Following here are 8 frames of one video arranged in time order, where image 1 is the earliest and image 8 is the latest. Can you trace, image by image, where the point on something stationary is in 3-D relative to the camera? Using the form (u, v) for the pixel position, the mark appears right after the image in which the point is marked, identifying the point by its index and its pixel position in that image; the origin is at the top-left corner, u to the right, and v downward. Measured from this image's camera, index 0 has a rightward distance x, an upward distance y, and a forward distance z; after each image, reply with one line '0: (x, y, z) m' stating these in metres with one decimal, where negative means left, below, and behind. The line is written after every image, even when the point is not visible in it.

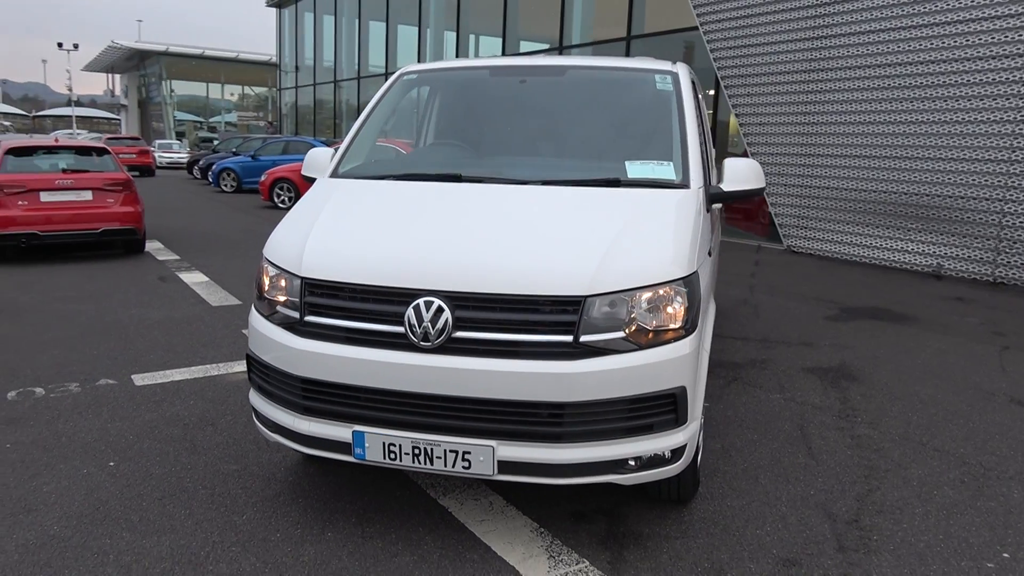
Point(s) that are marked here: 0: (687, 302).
0: (+0.7, -0.1, +3.0) m
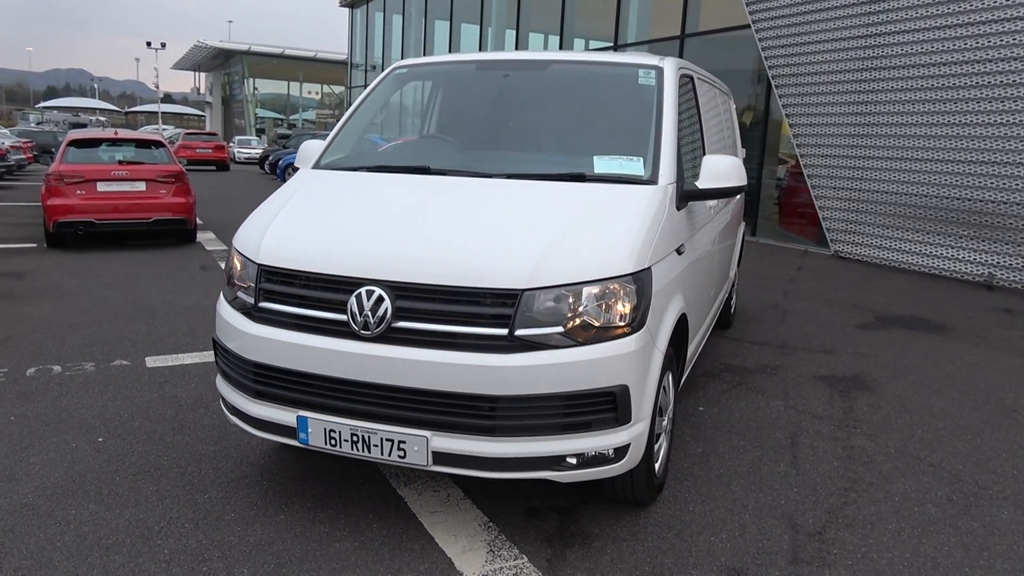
0: (+0.5, 0.0, +2.9) m
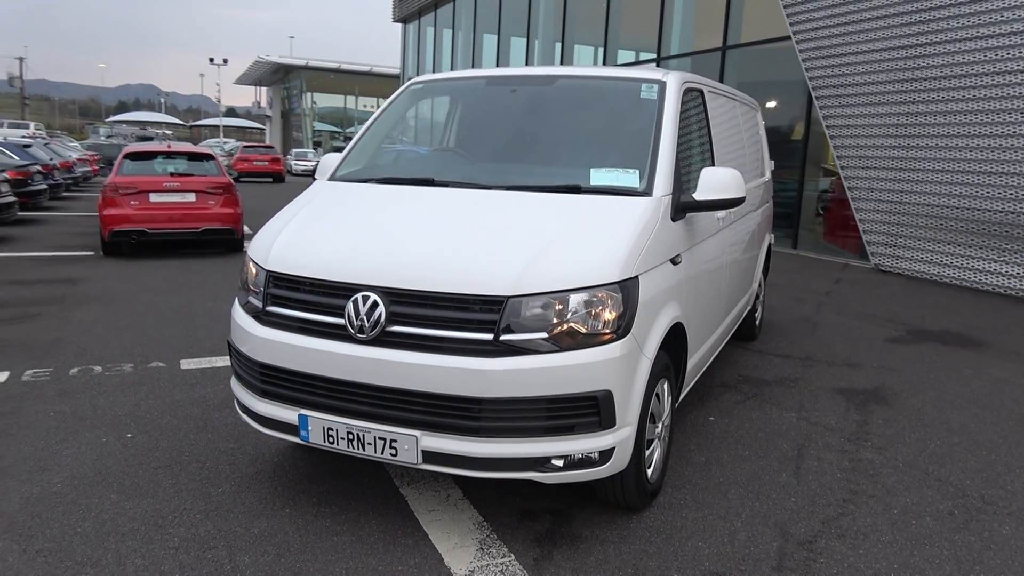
0: (+0.4, -0.1, +3.0) m
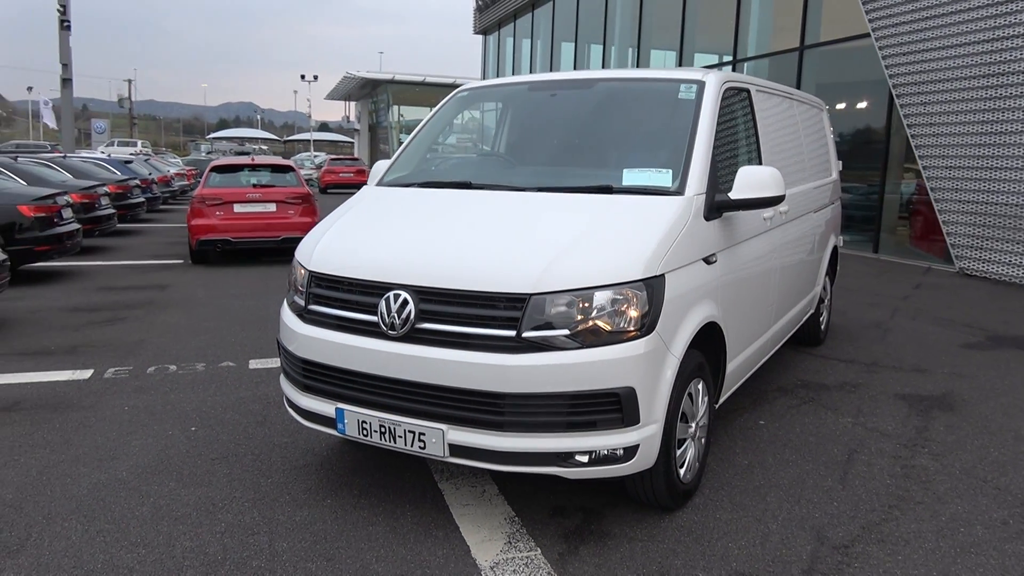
0: (+0.5, -0.1, +3.0) m
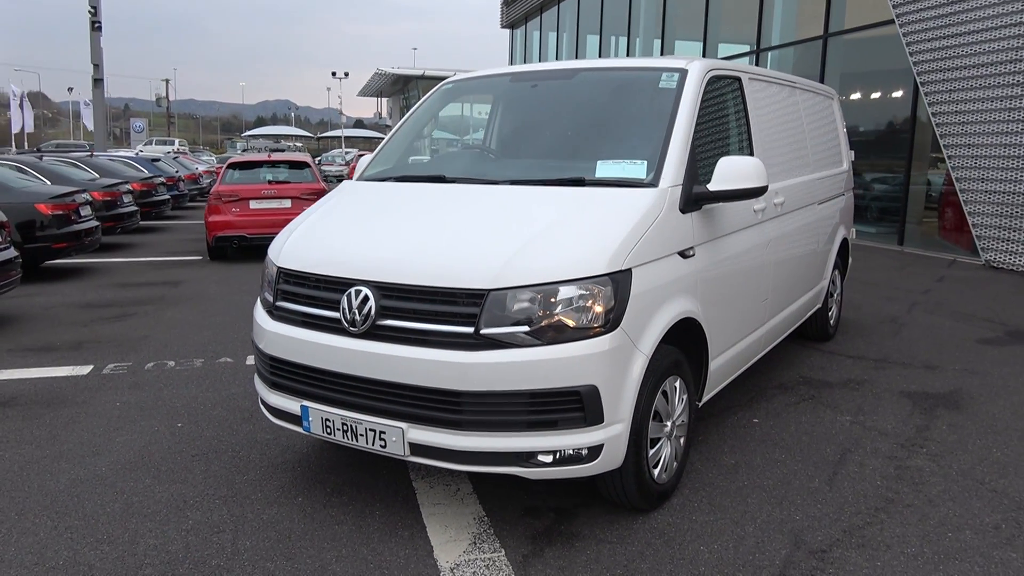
0: (+0.4, 0.0, +2.9) m
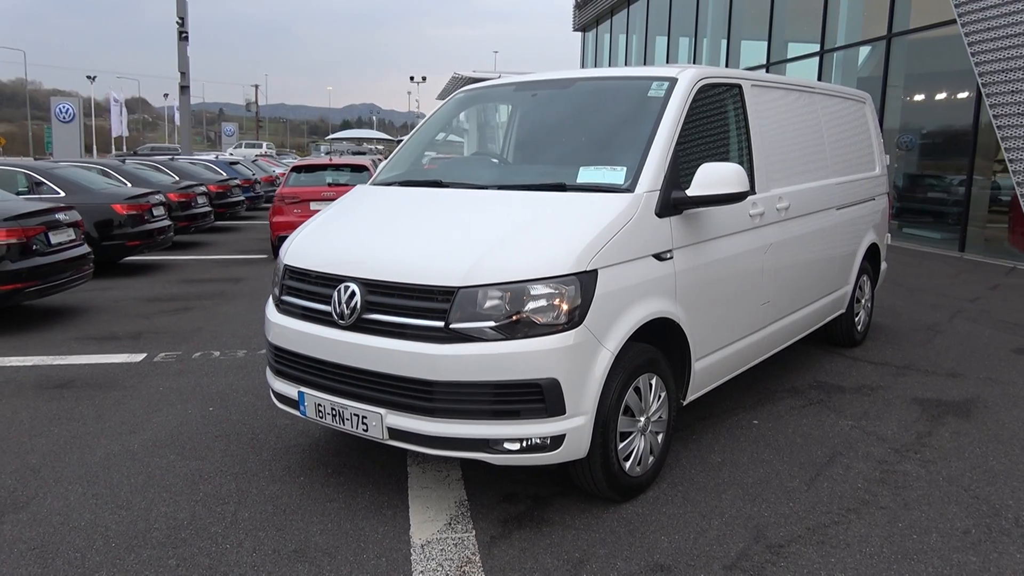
0: (+0.3, 0.0, +3.1) m
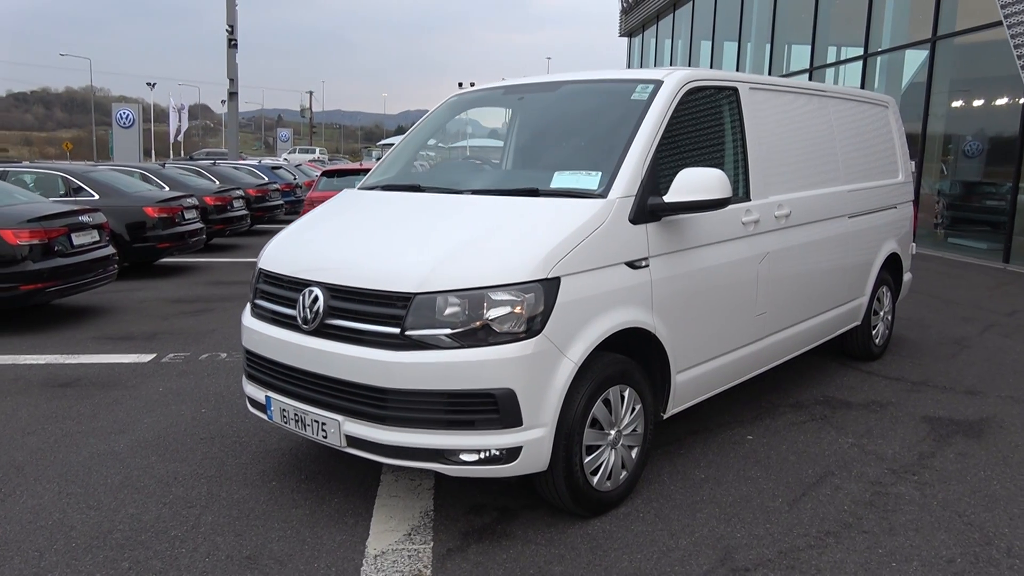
0: (+0.1, -0.1, +3.0) m
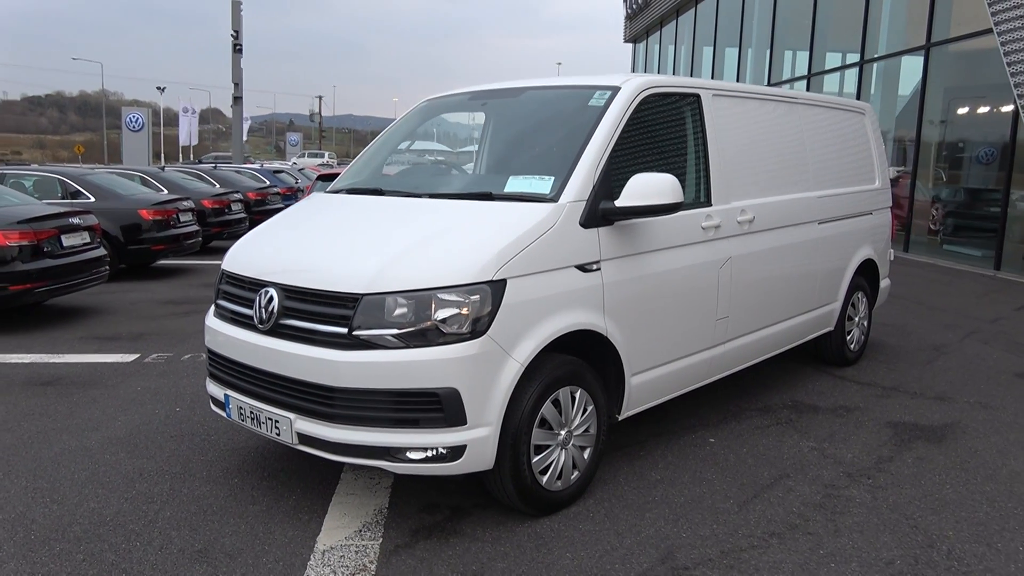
0: (-0.1, -0.1, +3.1) m
